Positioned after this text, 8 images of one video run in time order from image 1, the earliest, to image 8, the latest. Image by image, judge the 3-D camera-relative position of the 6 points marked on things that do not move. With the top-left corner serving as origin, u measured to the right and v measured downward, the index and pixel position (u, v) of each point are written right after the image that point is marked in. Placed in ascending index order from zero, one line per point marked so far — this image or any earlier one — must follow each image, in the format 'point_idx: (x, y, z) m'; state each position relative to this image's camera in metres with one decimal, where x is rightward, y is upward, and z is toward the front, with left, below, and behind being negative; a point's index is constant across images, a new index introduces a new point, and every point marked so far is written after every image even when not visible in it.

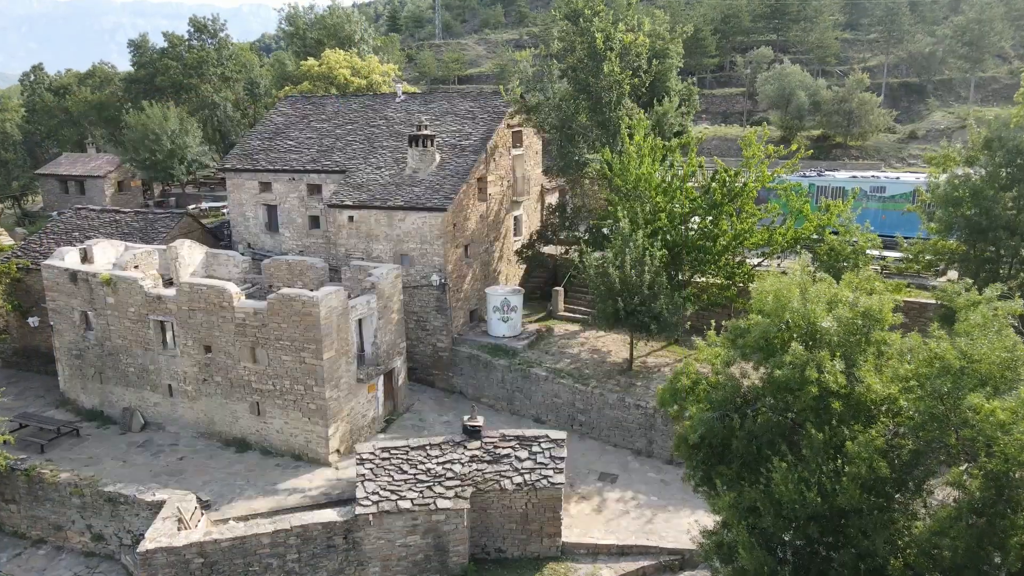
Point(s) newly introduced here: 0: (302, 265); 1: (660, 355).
0: (-5.0, +0.6, +18.1) m
1: (+3.6, -1.7, +18.4) m
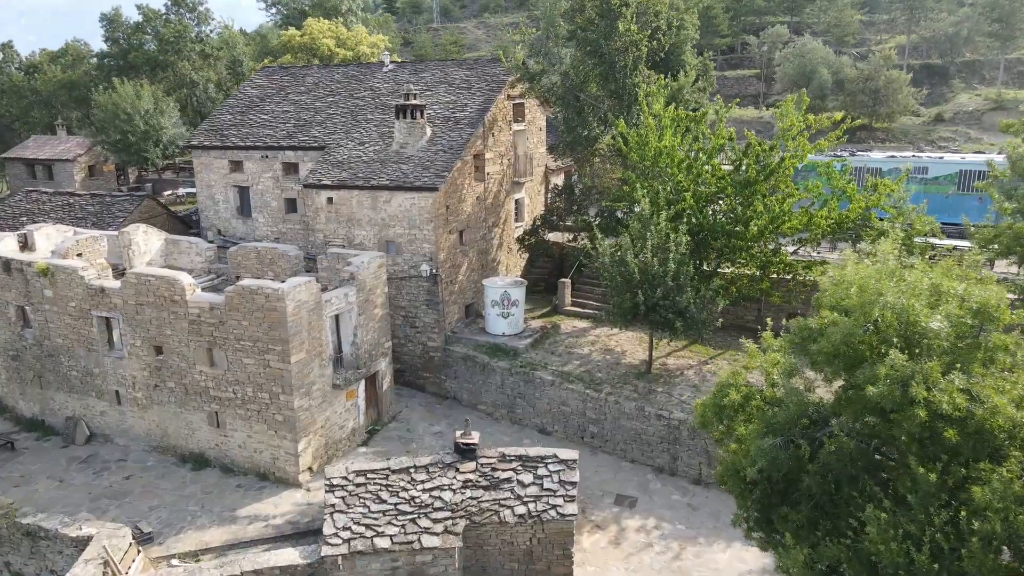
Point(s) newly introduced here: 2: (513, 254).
0: (-5.0, +0.8, +15.8) m
1: (+3.6, -1.5, +16.1) m
2: (0.0, +0.9, +19.5) m
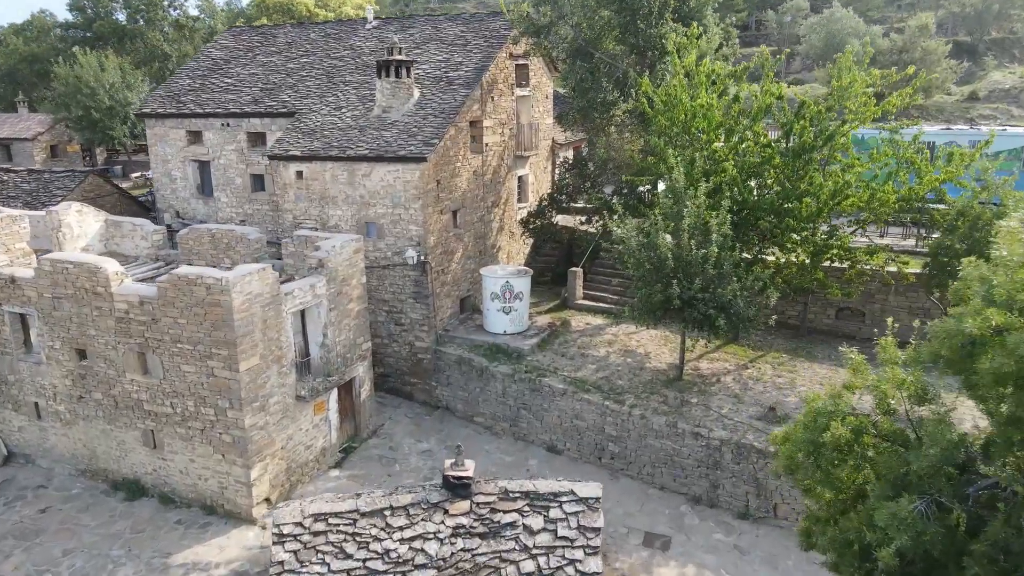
0: (-5.0, +0.9, +13.2) m
1: (+3.7, -1.3, +13.6) m
2: (+0.1, +1.1, +16.9) m
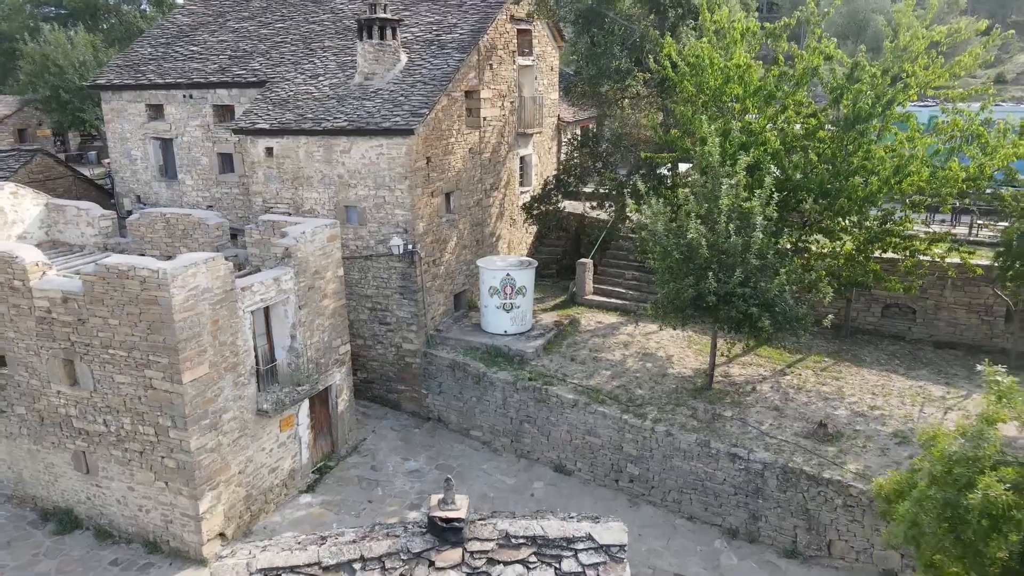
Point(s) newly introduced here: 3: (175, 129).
0: (-4.9, +1.0, +11.4) m
1: (+3.7, -1.2, +11.8) m
2: (+0.1, +1.2, +15.1) m
3: (-6.5, +3.0, +14.4) m
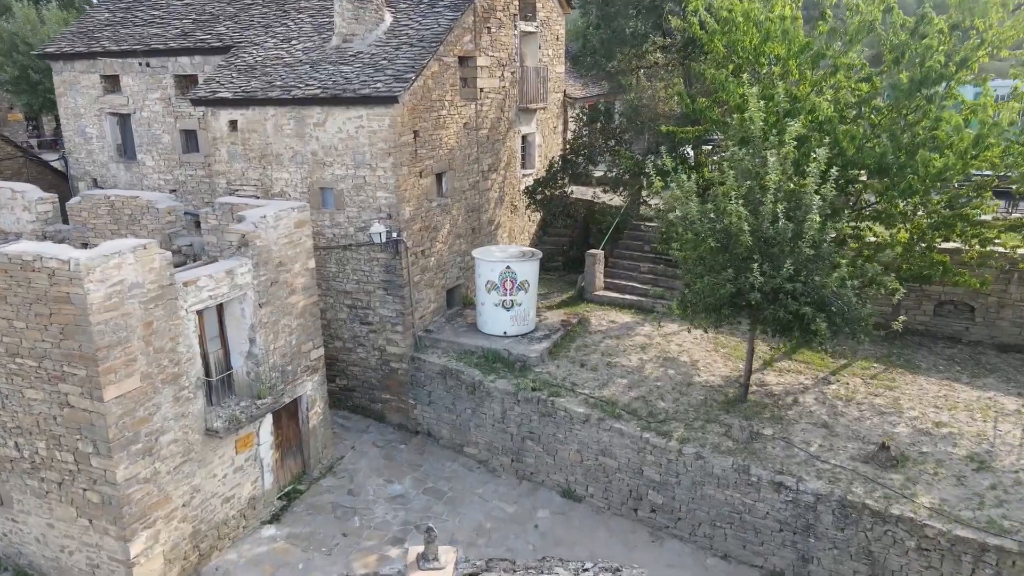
0: (-4.9, +1.1, +9.8) m
1: (+3.7, -1.1, +10.2) m
2: (+0.1, +1.3, +13.4) m
3: (-6.4, +3.1, +12.8) m
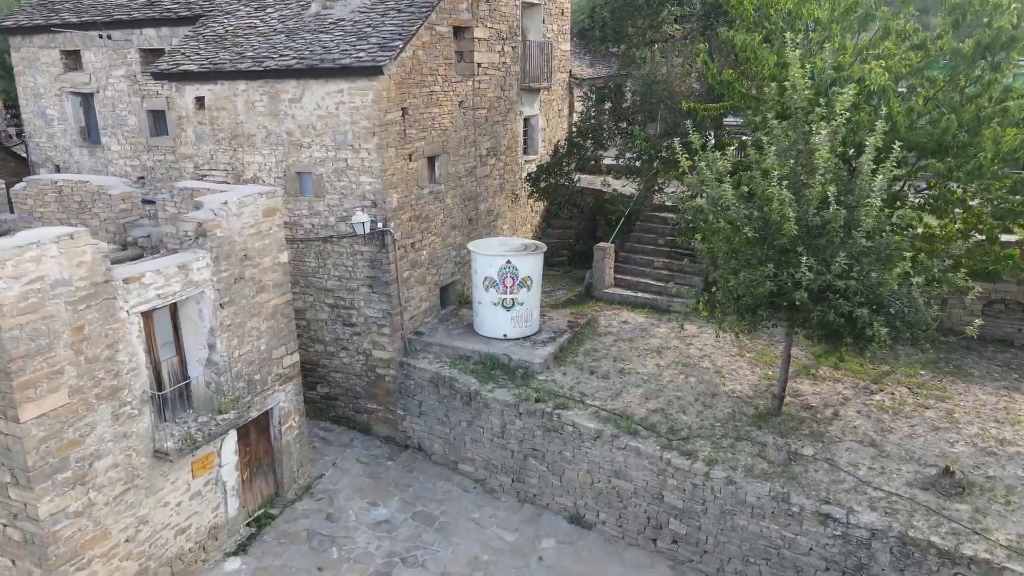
0: (-4.9, +1.1, +8.6) m
1: (+3.7, -1.1, +9.0) m
2: (+0.1, +1.4, +12.3) m
3: (-6.4, +3.2, +11.6) m
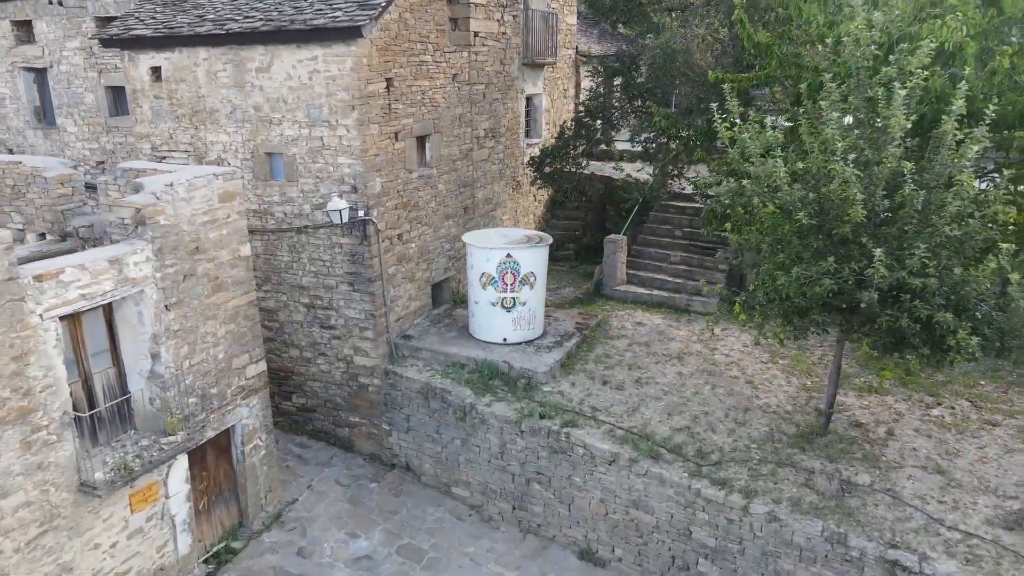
0: (-4.9, +1.2, +7.4) m
1: (+3.7, -1.1, +7.8) m
2: (+0.1, +1.4, +11.1) m
3: (-6.4, +3.2, +10.4) m
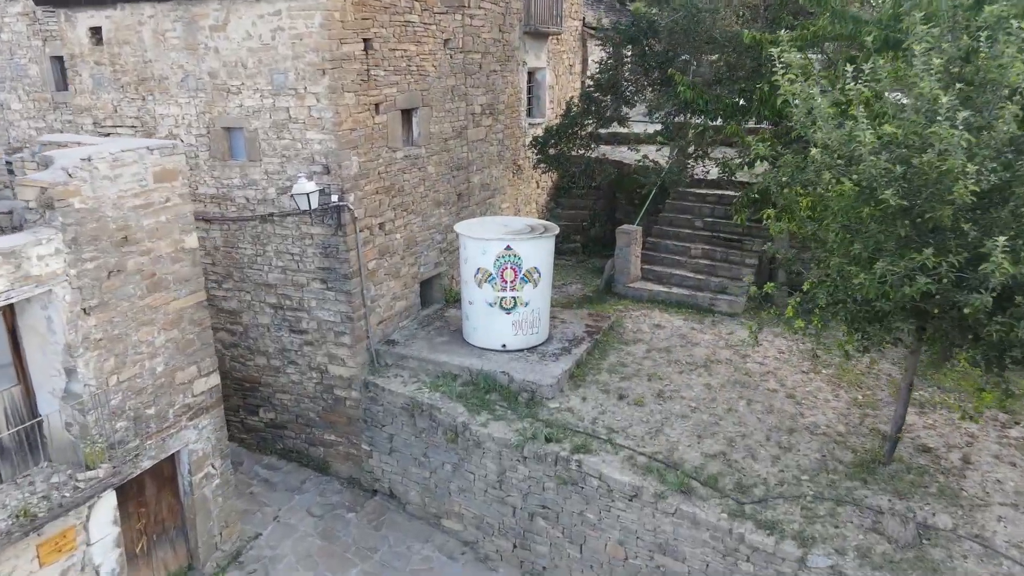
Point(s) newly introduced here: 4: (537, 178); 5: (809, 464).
0: (-4.9, +1.2, +6.2) m
1: (+3.7, -1.1, +6.6) m
2: (+0.1, +1.4, +9.9) m
3: (-6.4, +3.3, +9.2) m
4: (+0.4, +1.5, +10.3) m
5: (+2.3, -1.4, +5.8) m
